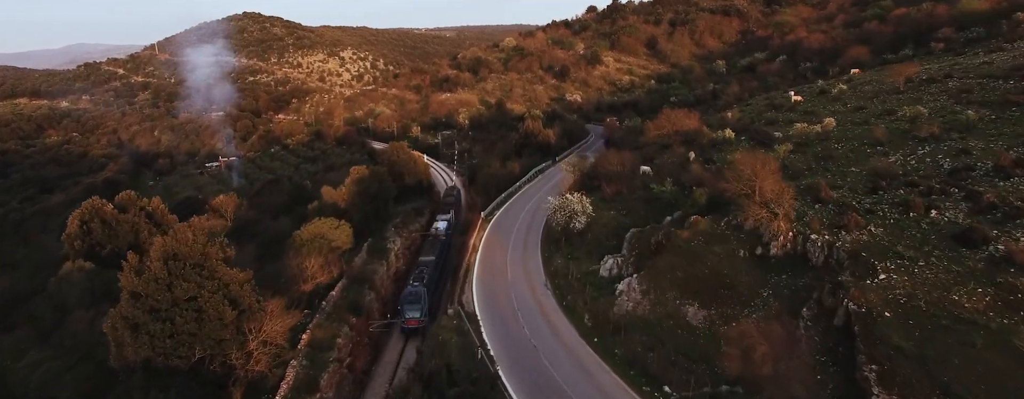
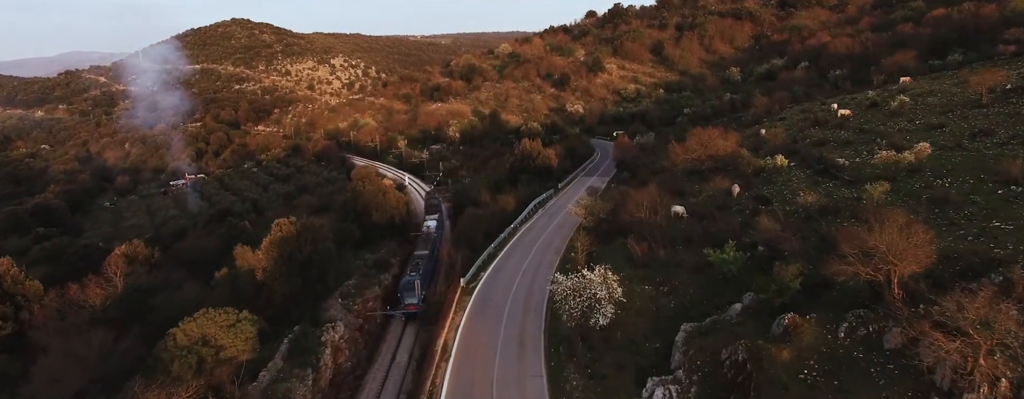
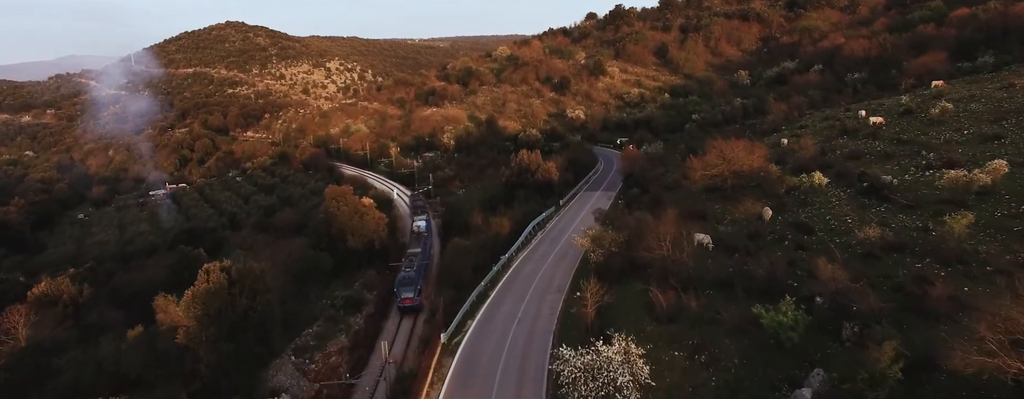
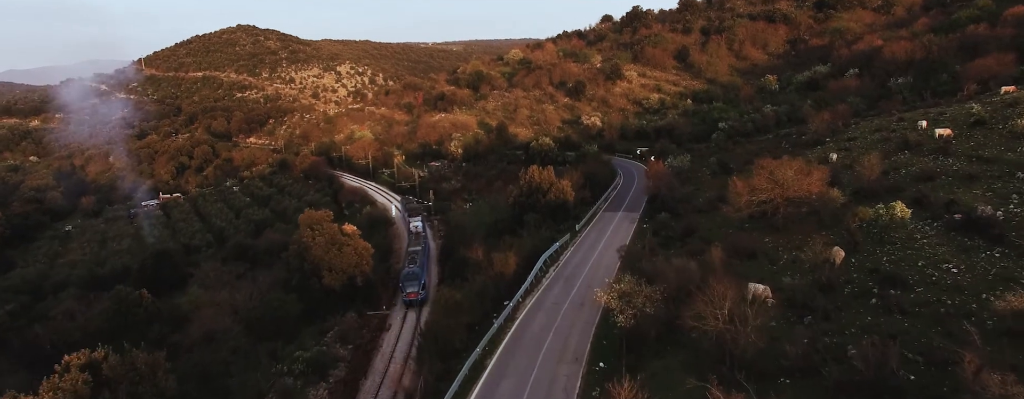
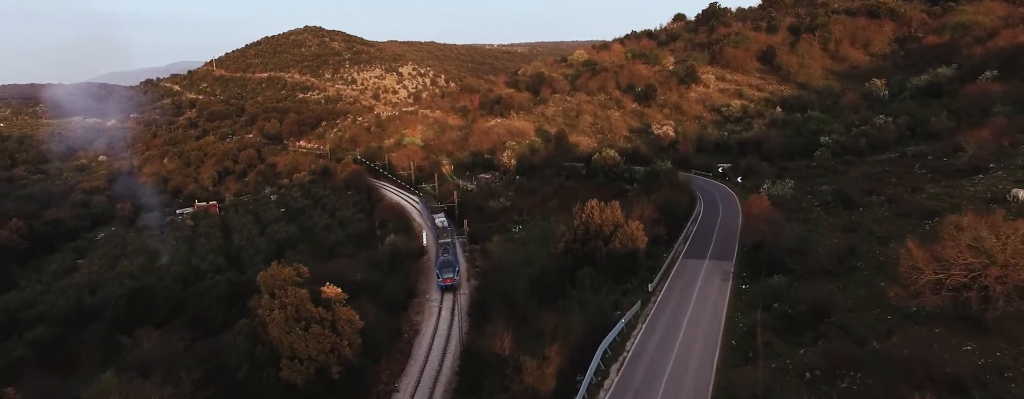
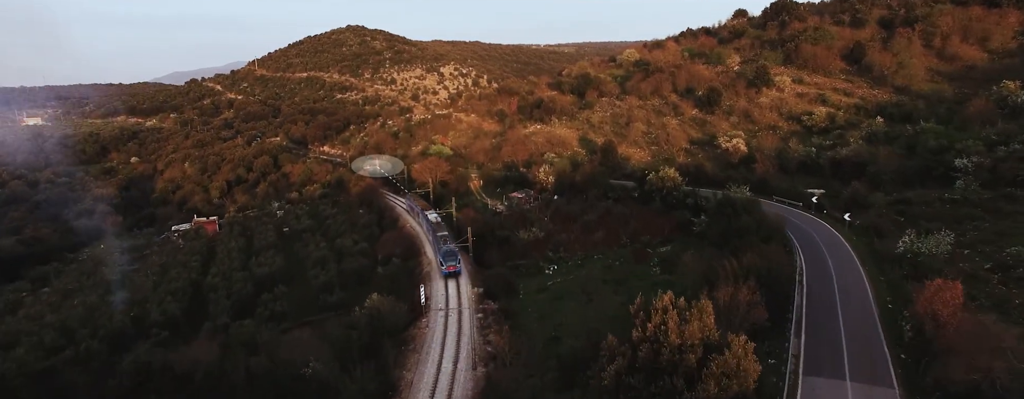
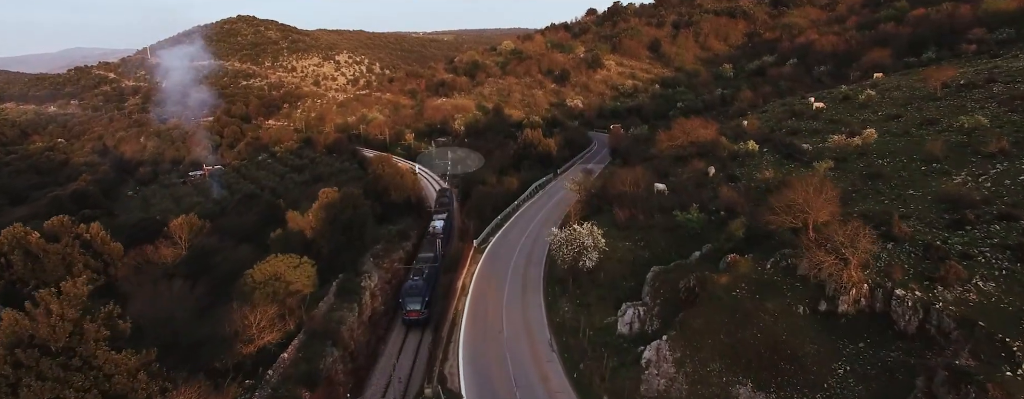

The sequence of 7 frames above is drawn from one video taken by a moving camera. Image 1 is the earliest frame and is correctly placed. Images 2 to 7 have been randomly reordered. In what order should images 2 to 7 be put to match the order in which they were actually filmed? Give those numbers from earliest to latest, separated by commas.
7, 2, 3, 4, 5, 6
